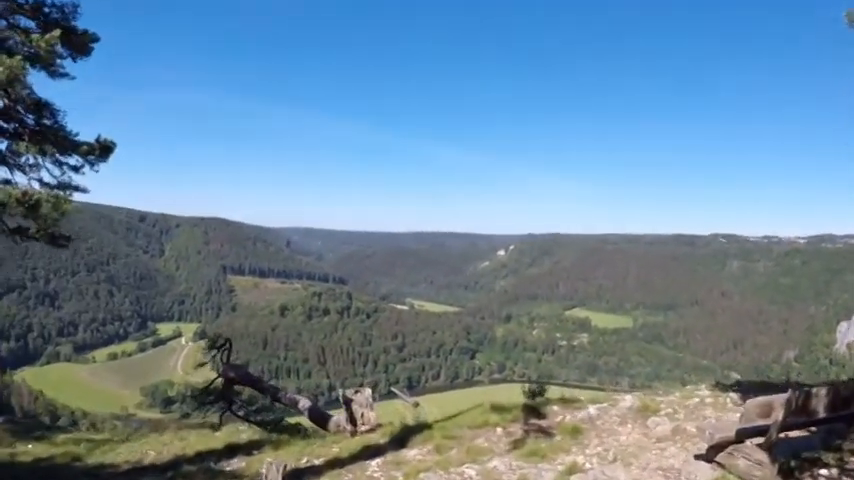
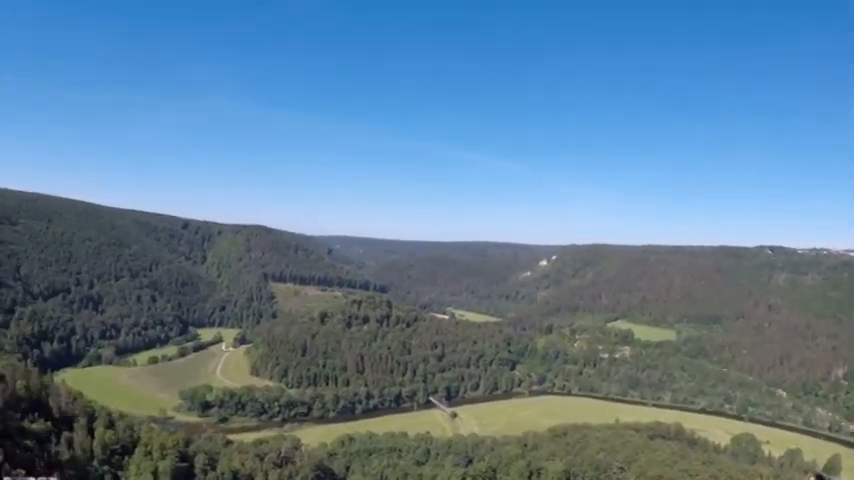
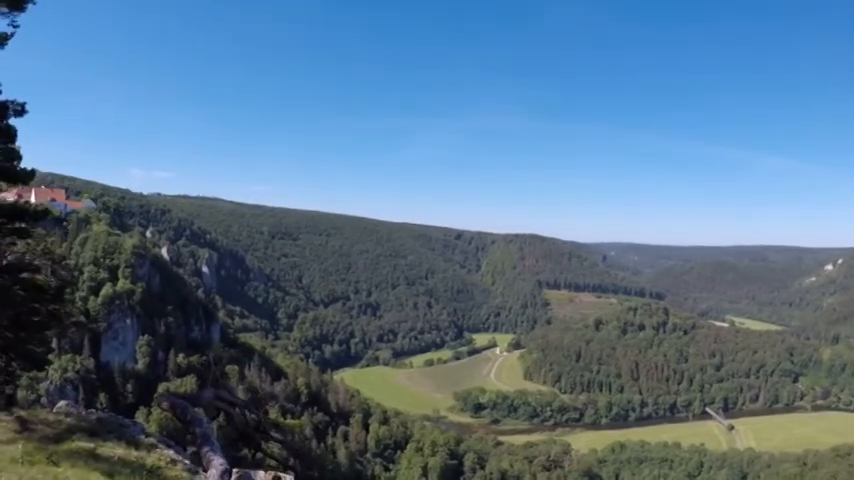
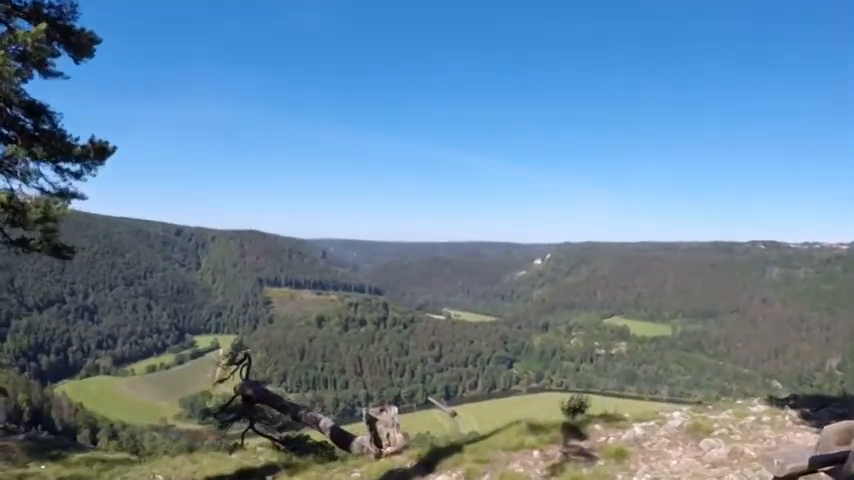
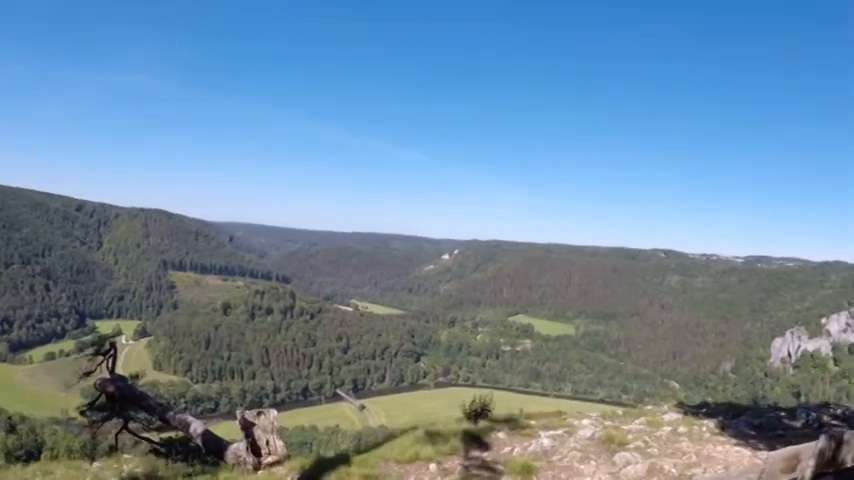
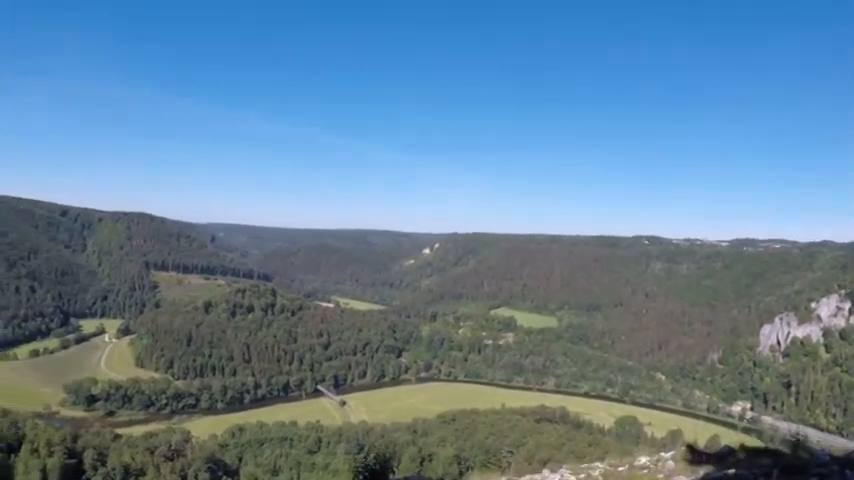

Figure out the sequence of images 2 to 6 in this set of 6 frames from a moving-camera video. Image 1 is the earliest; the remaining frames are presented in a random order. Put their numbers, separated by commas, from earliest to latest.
4, 5, 6, 2, 3
